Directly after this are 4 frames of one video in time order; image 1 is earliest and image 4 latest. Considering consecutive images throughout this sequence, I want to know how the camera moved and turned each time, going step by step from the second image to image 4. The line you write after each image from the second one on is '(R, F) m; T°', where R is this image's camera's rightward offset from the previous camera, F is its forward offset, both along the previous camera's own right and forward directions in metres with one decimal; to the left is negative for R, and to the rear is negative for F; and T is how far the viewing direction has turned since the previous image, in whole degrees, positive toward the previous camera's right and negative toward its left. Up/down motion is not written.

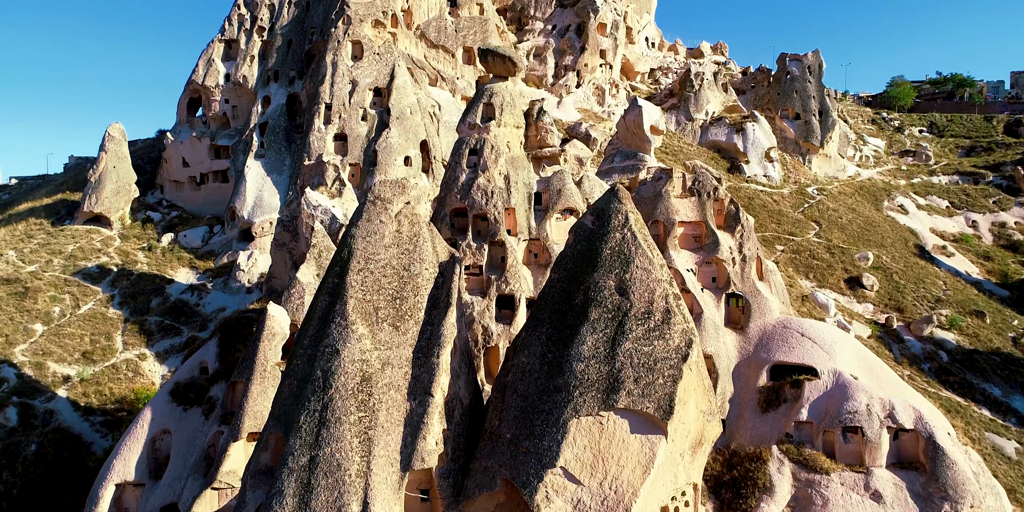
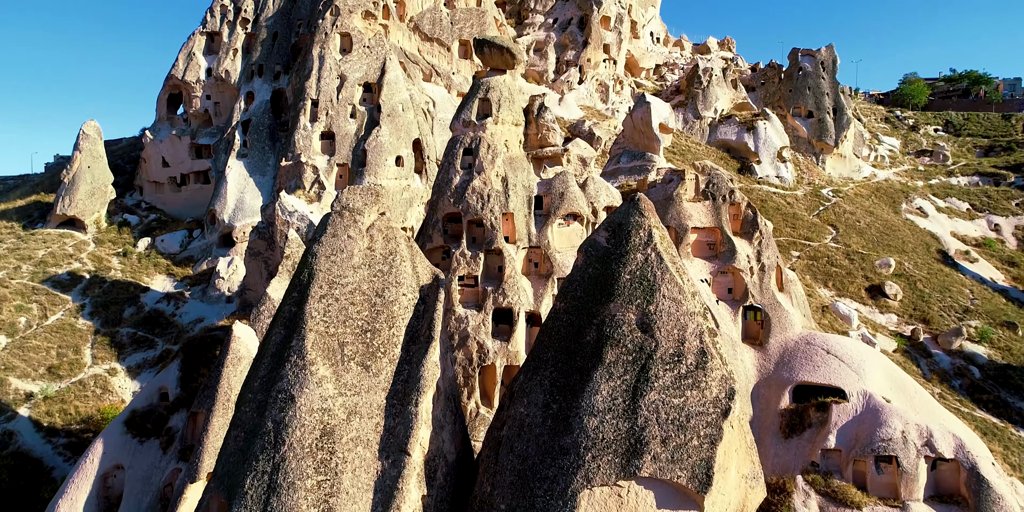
(0.0, +1.6) m; 0°
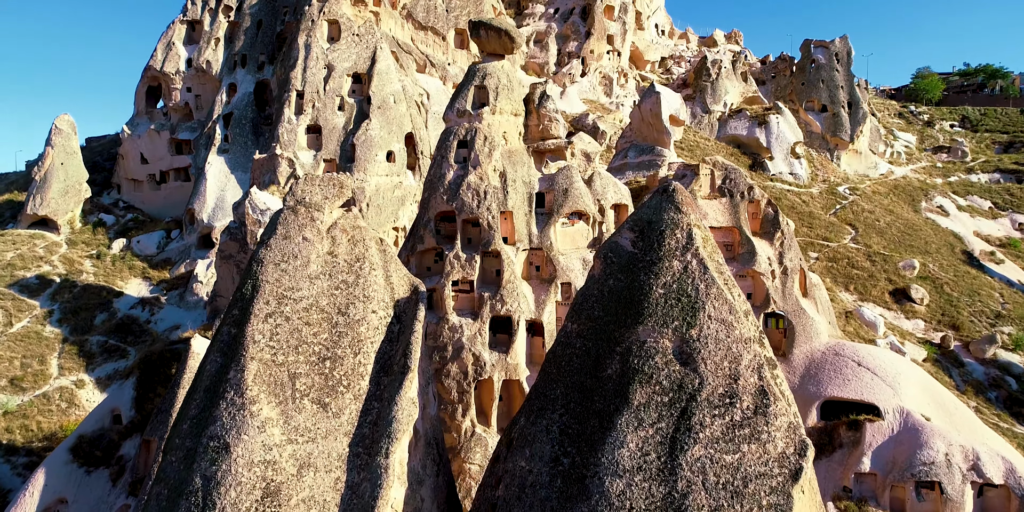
(0.0, +1.6) m; 0°
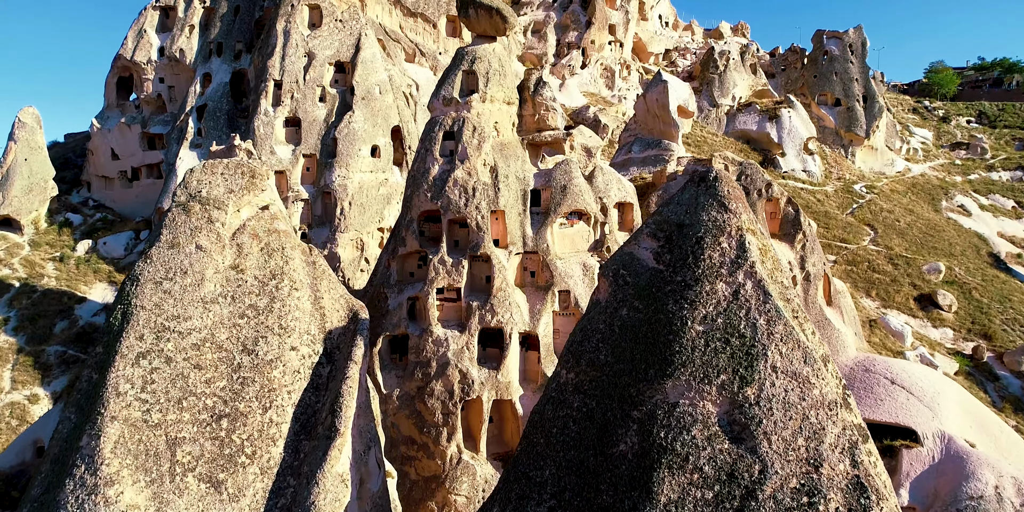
(+0.2, +1.7) m; 0°
